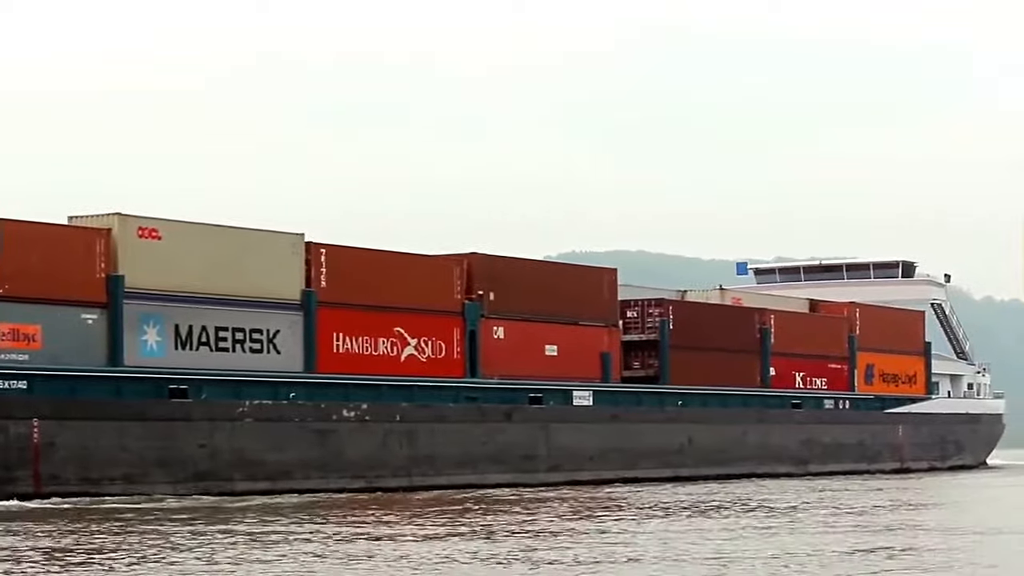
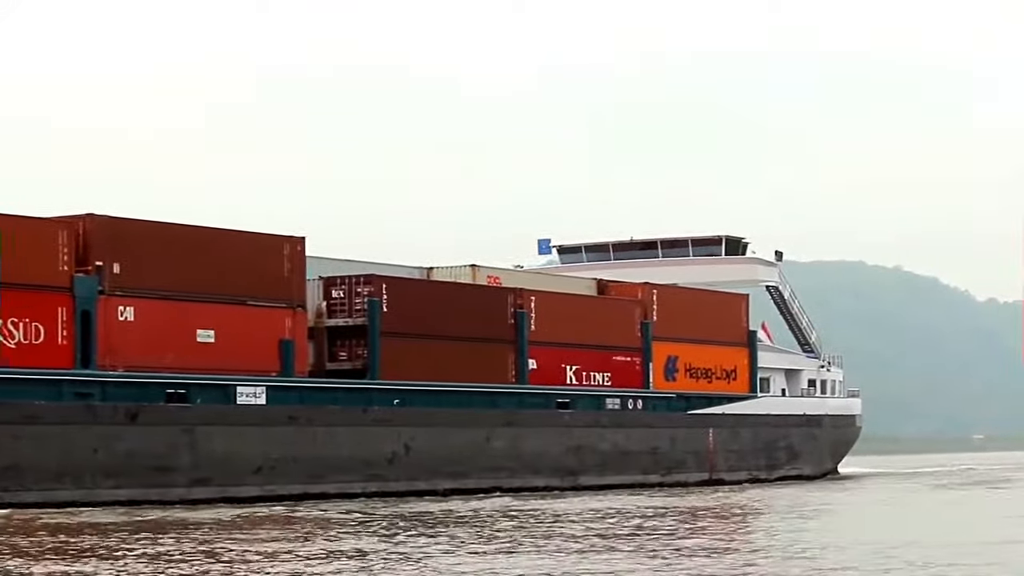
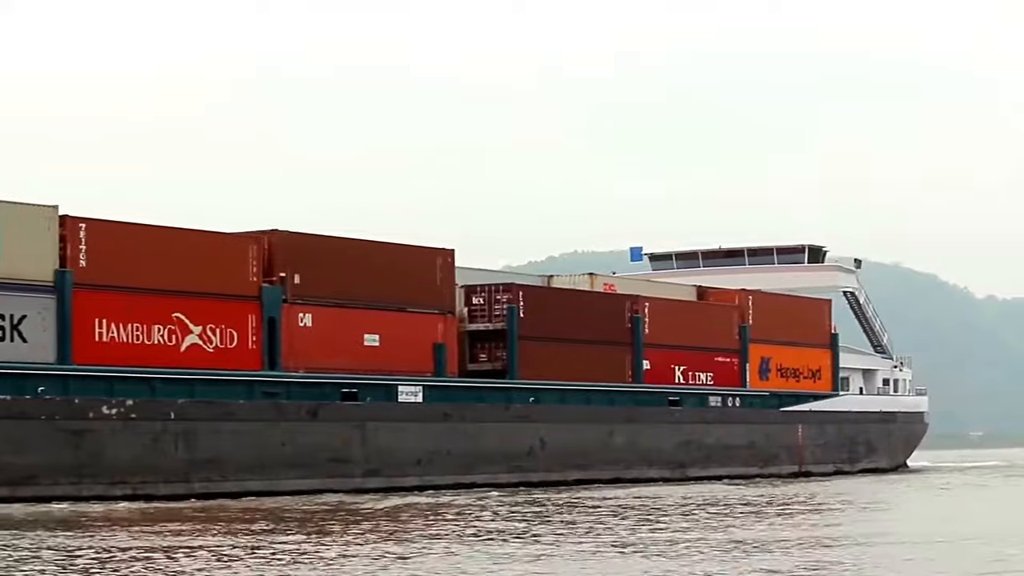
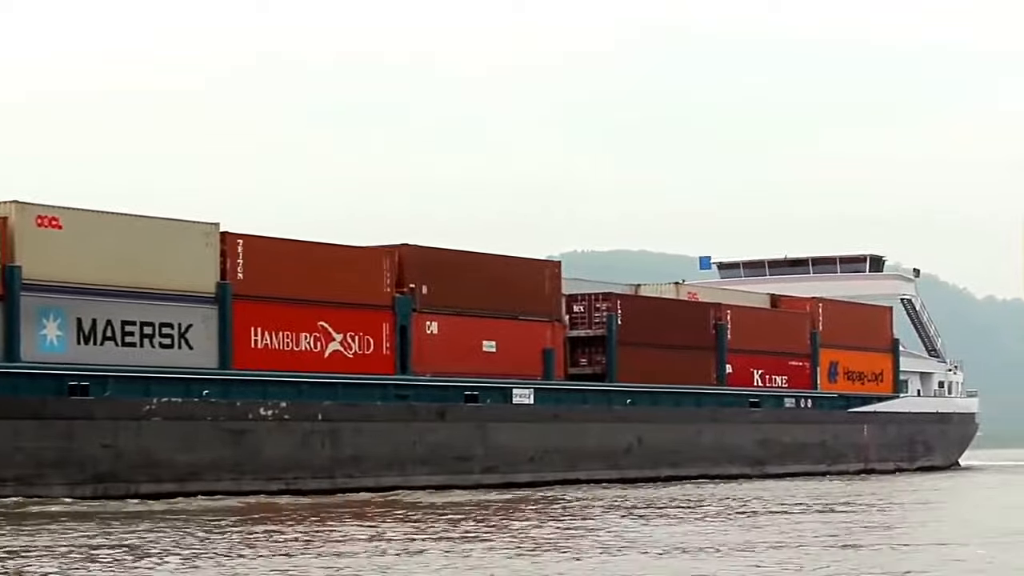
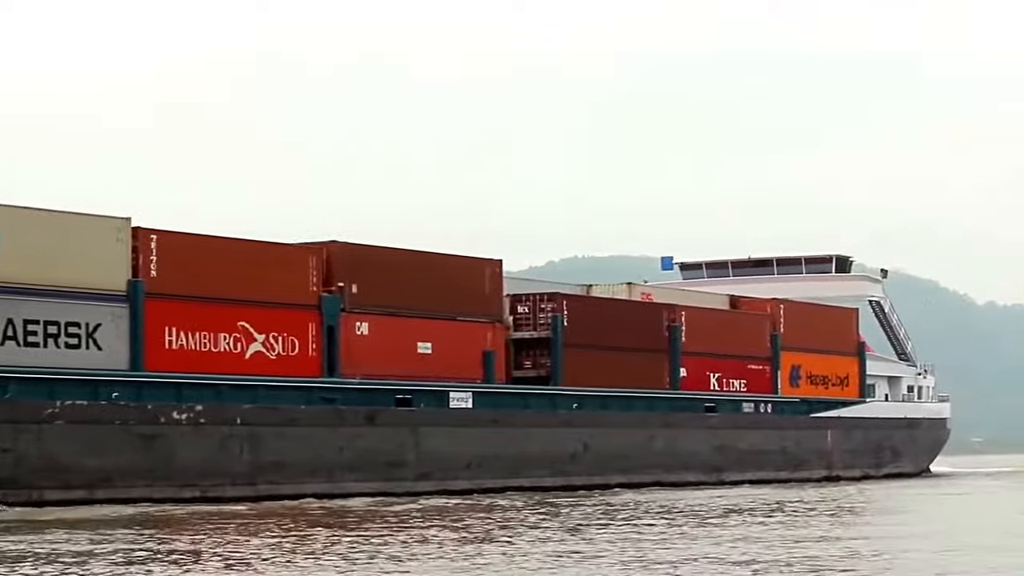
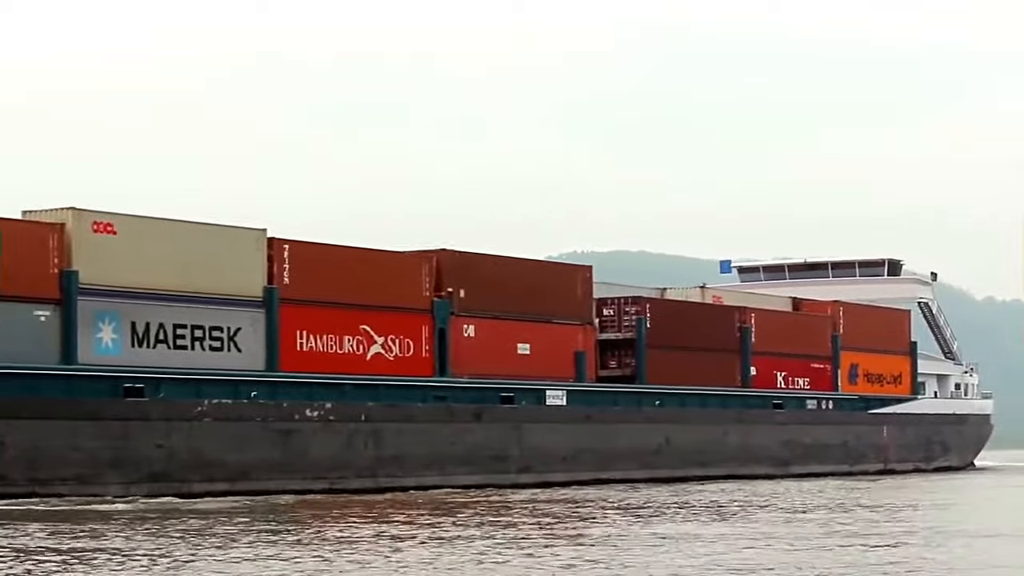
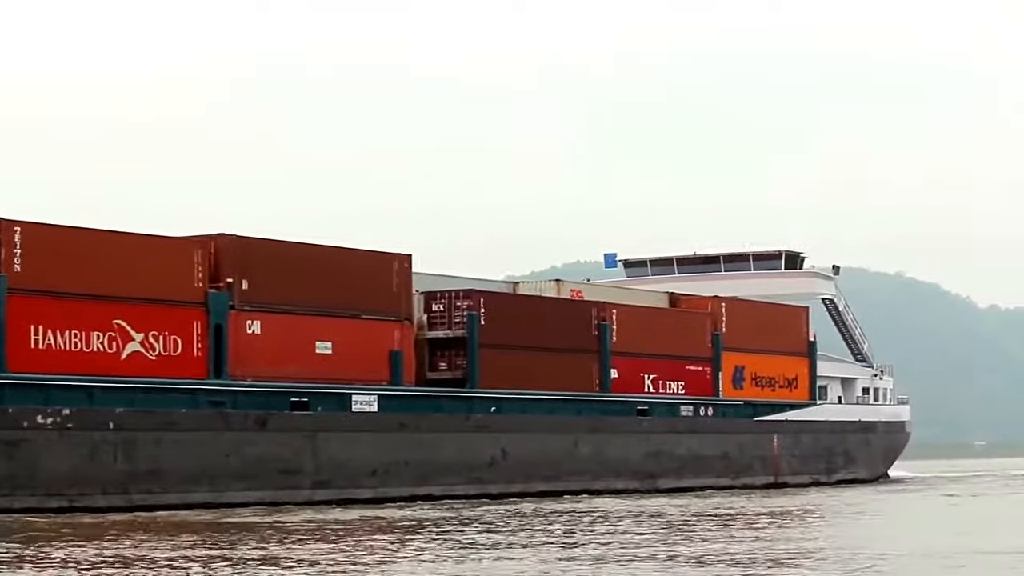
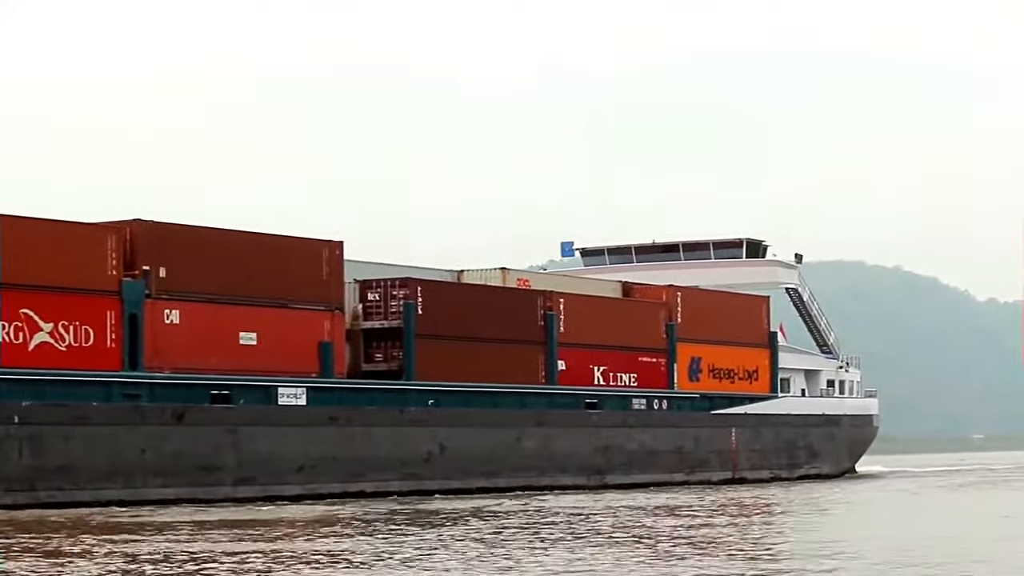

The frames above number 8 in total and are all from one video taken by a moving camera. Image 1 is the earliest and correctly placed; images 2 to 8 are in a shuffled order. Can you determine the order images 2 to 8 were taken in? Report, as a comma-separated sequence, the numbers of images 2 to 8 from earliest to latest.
6, 4, 5, 3, 7, 8, 2
